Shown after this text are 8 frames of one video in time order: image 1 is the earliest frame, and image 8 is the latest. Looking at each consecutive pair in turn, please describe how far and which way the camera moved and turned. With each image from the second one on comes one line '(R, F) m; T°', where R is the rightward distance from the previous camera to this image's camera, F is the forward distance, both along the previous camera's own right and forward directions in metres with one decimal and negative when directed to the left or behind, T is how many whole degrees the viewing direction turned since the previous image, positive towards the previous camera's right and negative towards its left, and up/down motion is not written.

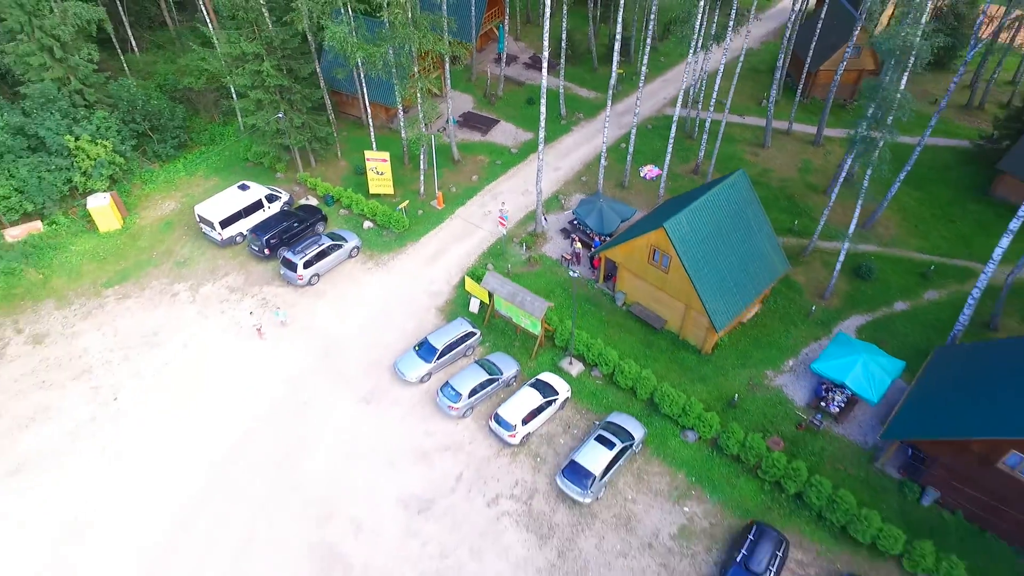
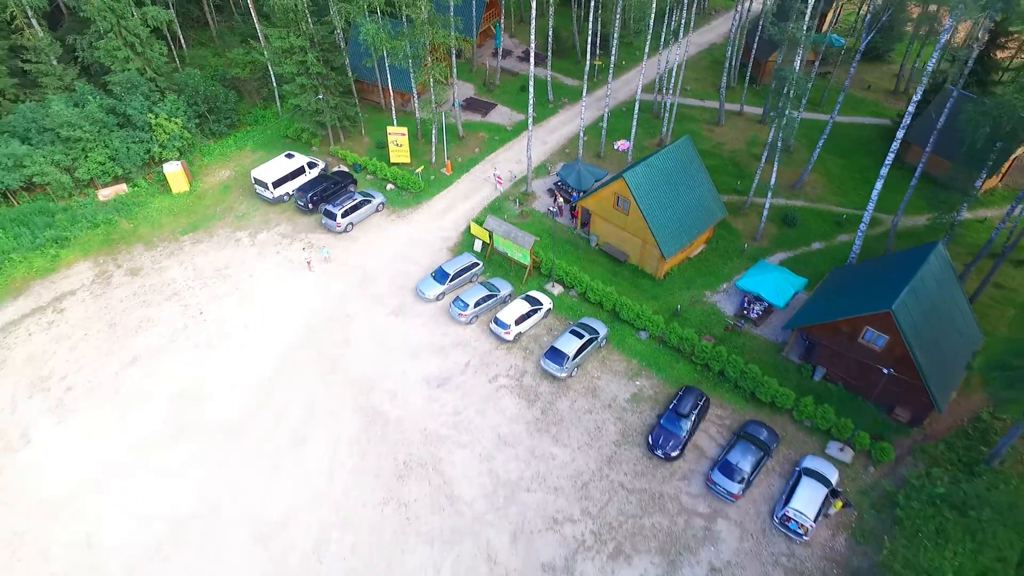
(+0.1, -5.3) m; 0°
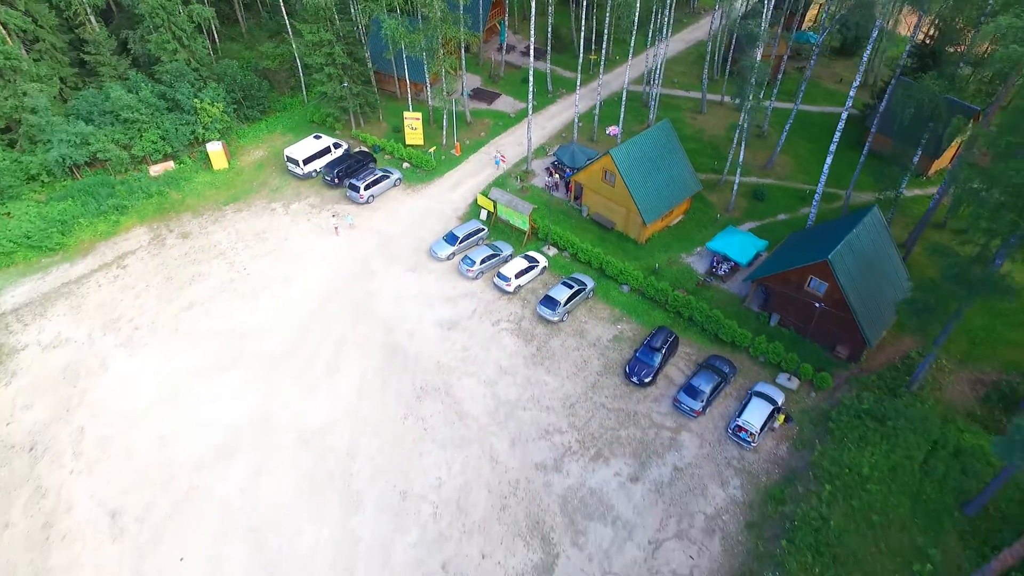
(+0.2, -3.6) m; 0°
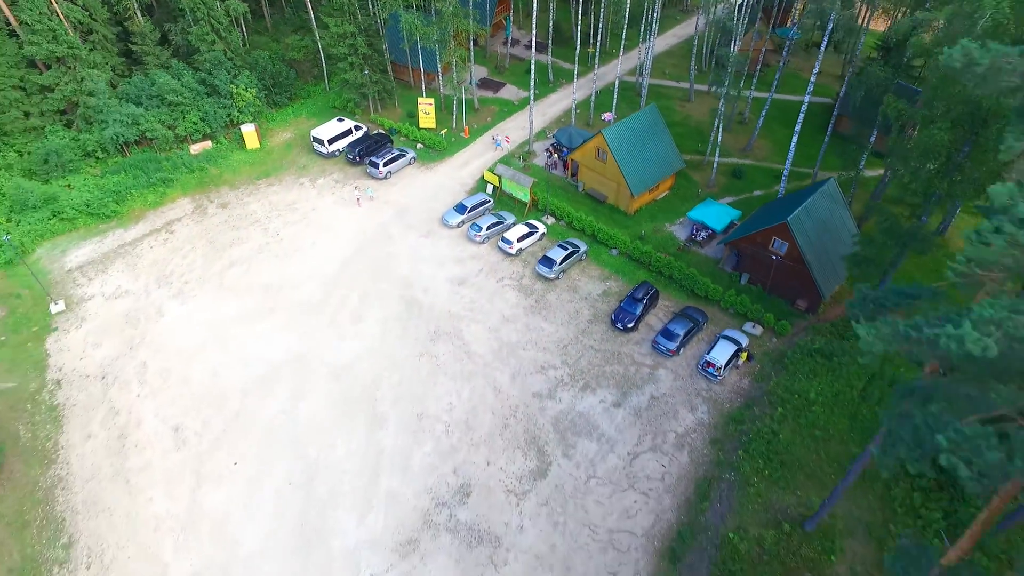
(+0.1, -3.5) m; 0°
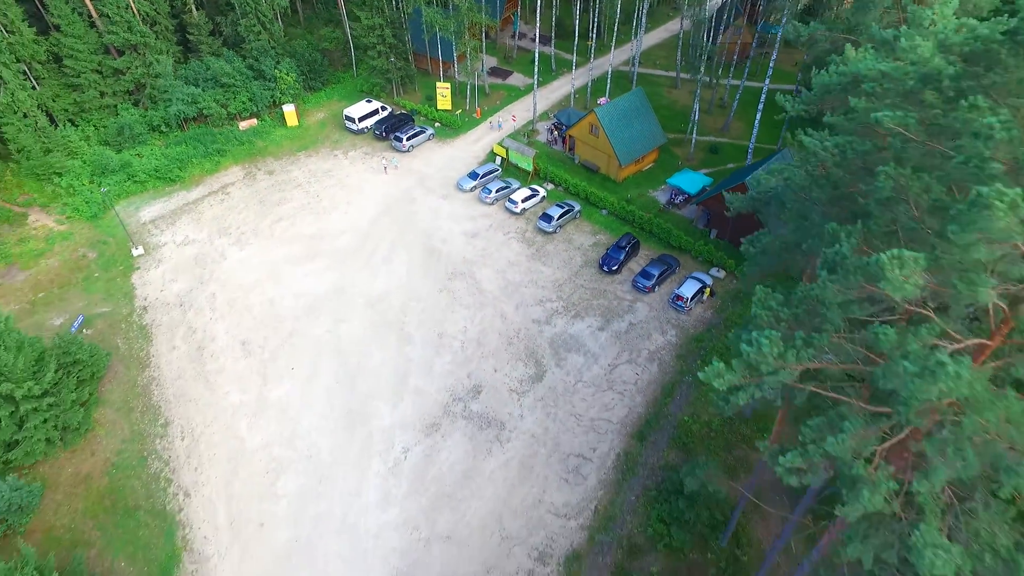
(+0.2, -5.2) m; -1°
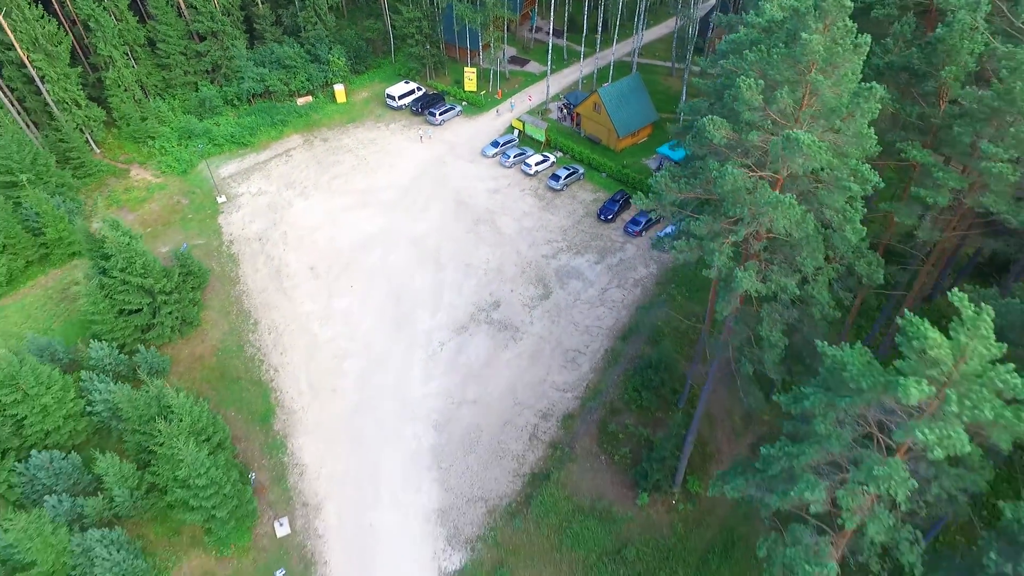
(-0.1, -7.0) m; -1°
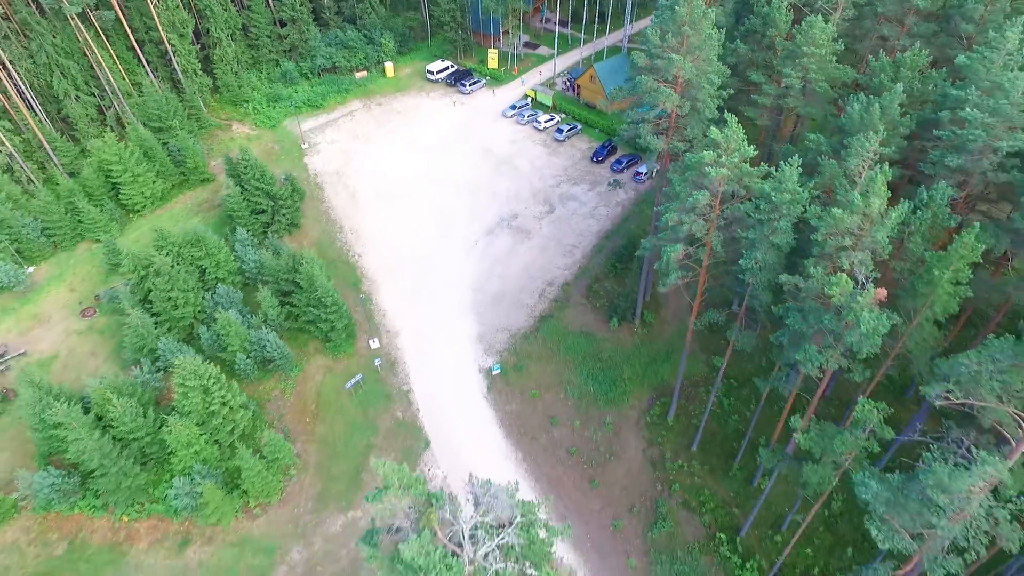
(-0.5, -12.3) m; -1°
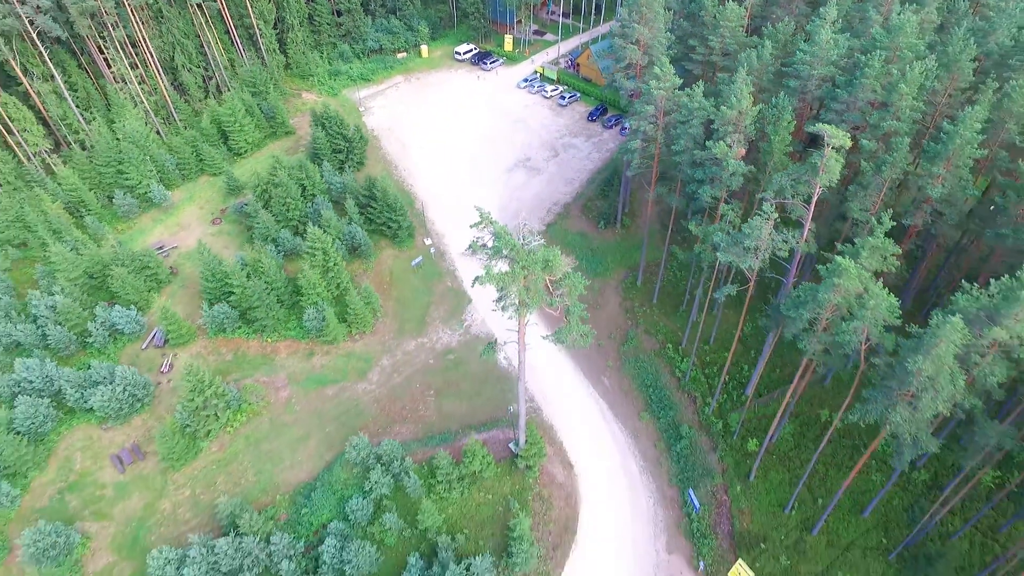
(-1.1, -13.9) m; 0°
